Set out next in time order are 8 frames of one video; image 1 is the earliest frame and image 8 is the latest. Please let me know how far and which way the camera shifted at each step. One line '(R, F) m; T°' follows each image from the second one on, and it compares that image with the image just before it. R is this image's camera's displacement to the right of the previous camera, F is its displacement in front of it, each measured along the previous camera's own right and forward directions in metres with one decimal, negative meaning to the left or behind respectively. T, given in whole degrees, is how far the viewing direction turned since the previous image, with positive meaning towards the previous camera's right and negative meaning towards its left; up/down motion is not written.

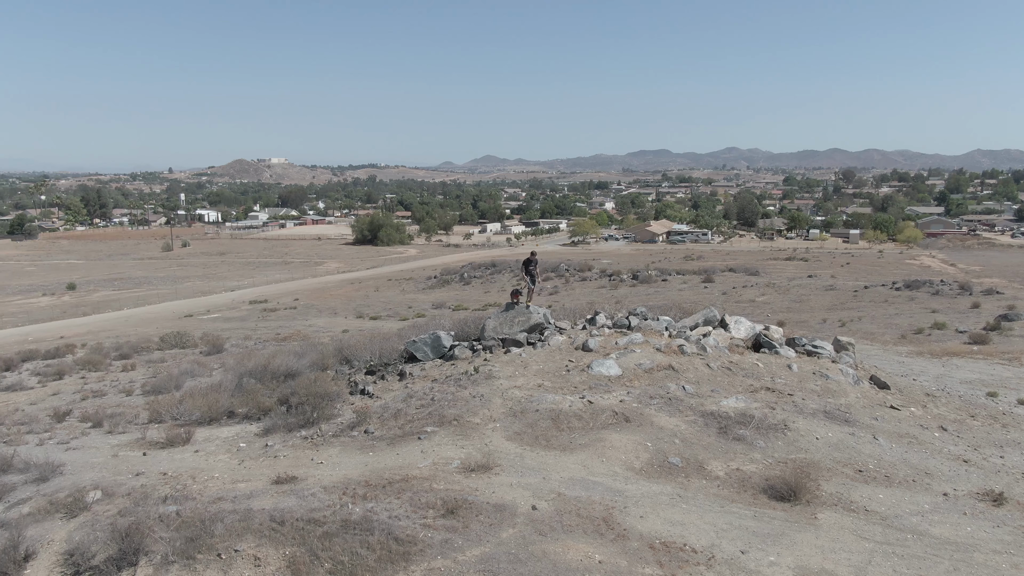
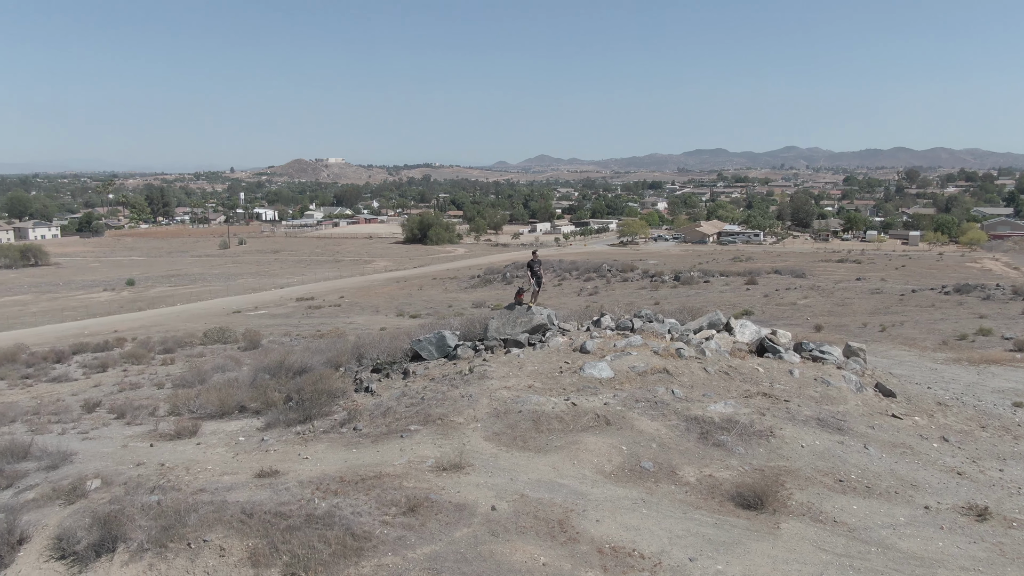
(+0.8, 0.0) m; -4°
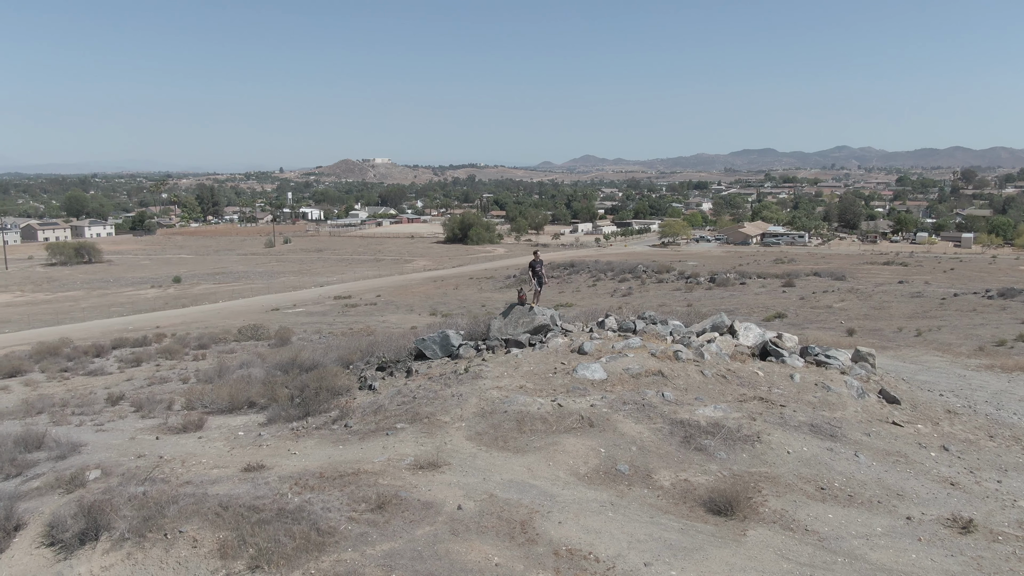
(+0.7, 0.0) m; -3°
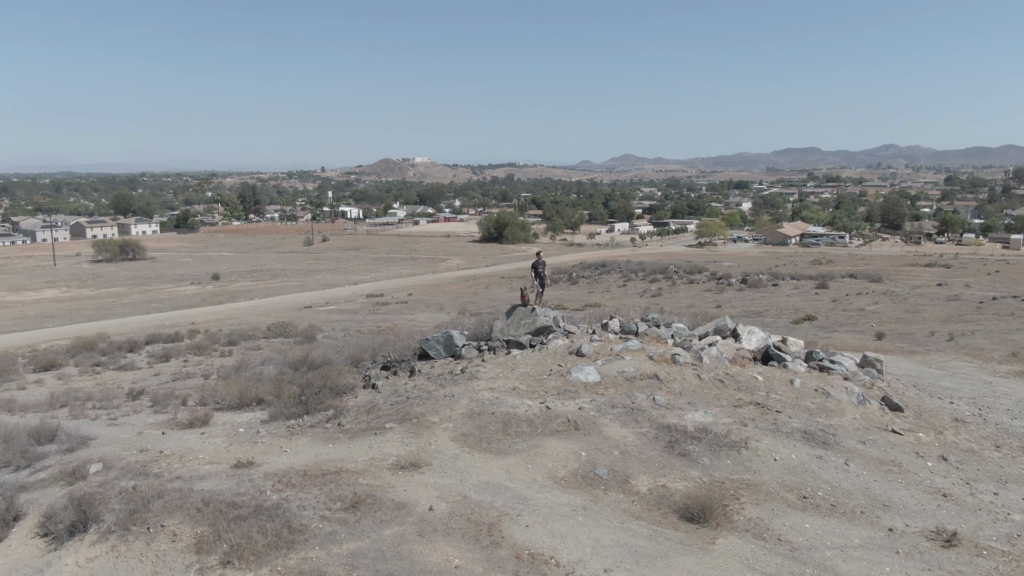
(+0.6, 0.0) m; -3°
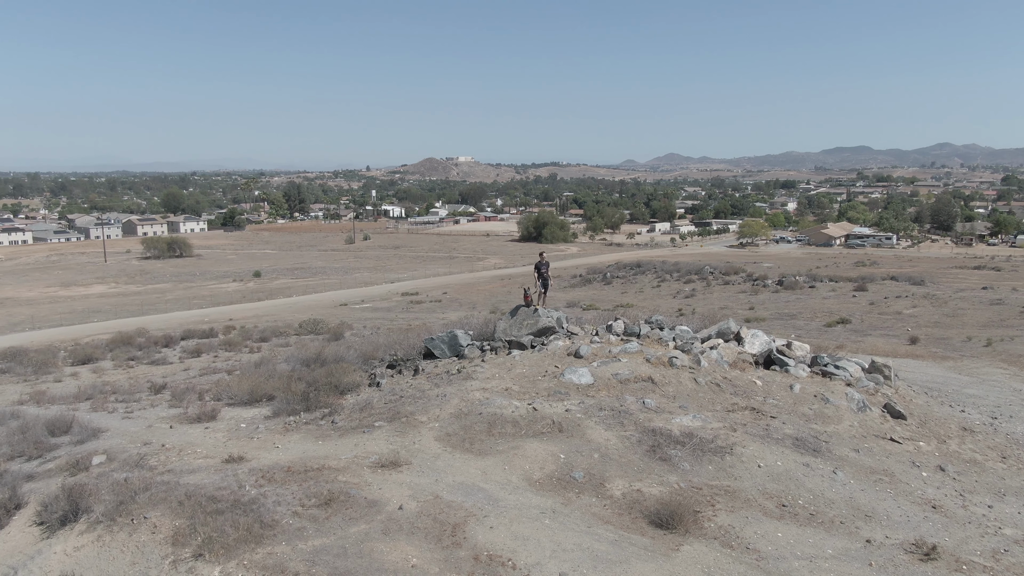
(+0.6, 0.0) m; -3°
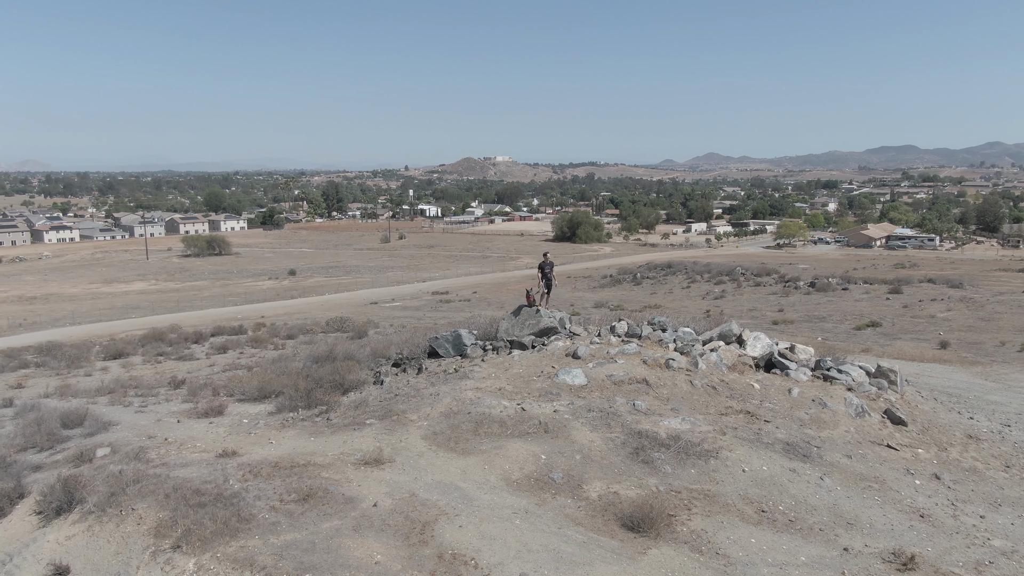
(+0.6, 0.0) m; -3°
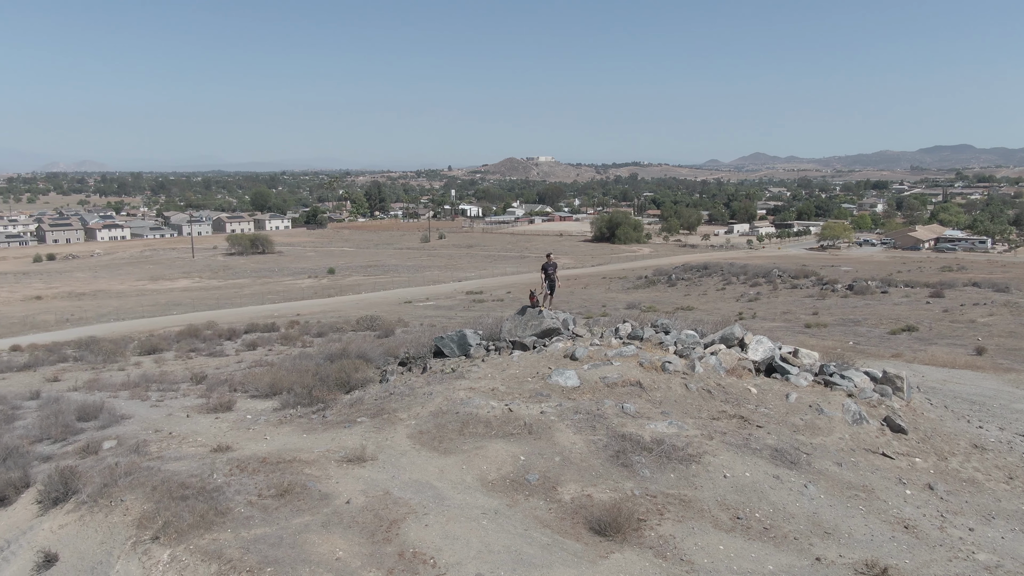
(+0.6, 0.0) m; -3°
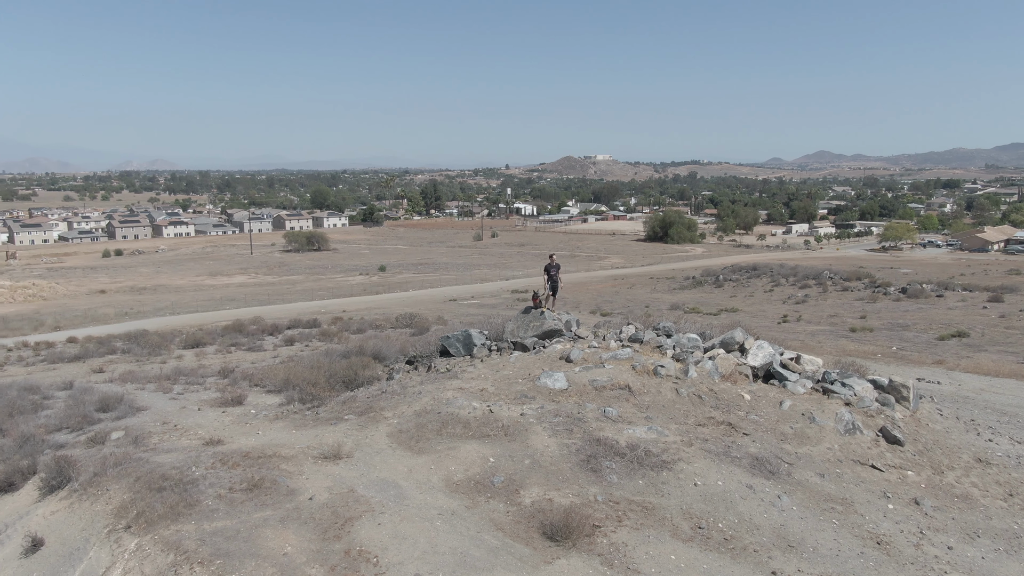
(+0.9, +0.1) m; -4°
